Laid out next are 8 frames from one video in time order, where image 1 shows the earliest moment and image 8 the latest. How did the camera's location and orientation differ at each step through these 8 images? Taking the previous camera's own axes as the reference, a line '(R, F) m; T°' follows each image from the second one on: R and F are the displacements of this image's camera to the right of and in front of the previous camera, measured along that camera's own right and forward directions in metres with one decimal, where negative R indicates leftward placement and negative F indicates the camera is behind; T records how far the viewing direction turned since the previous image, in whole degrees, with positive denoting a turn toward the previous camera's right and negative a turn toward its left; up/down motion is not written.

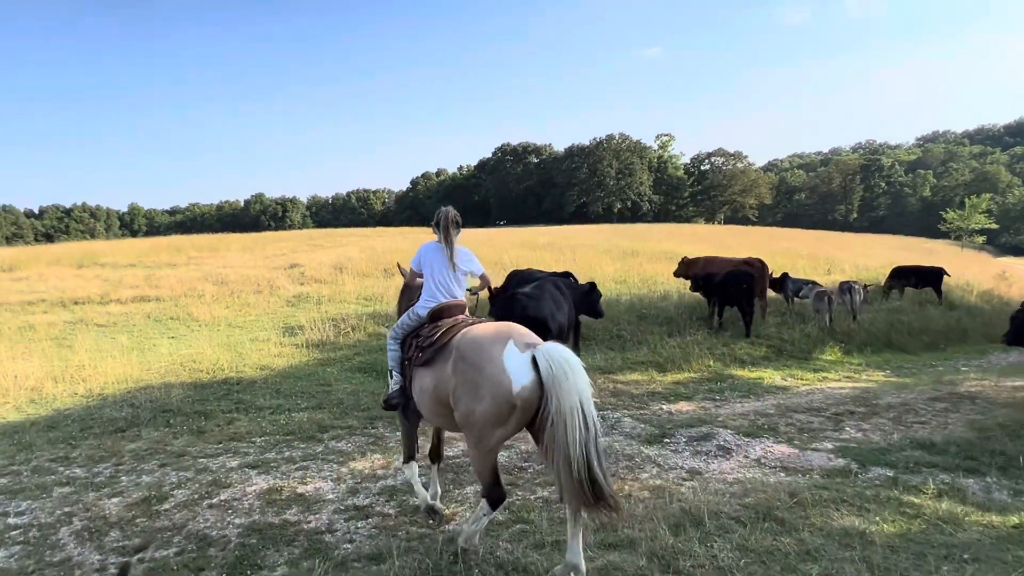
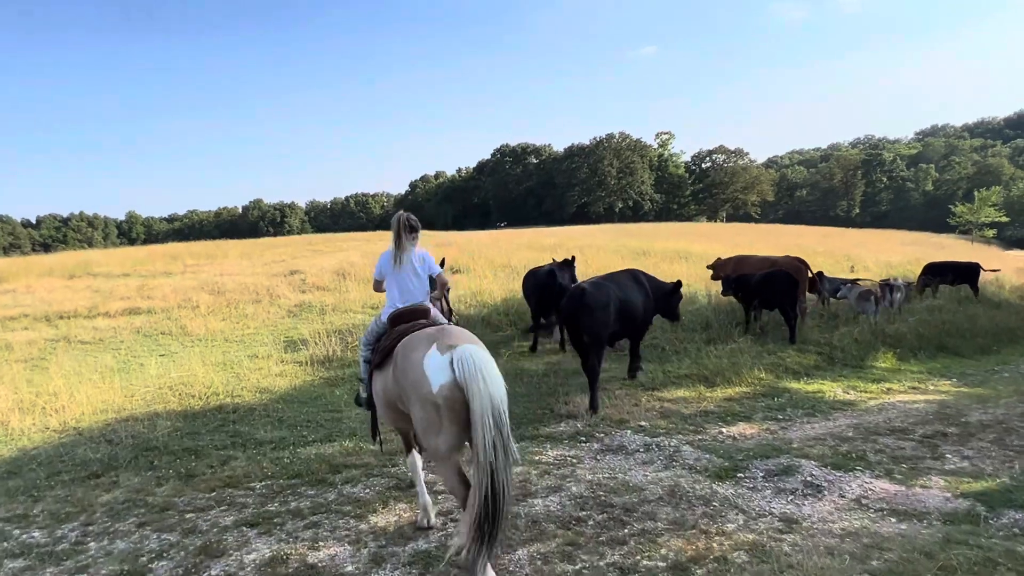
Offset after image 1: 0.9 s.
(-0.3, +0.9) m; 0°
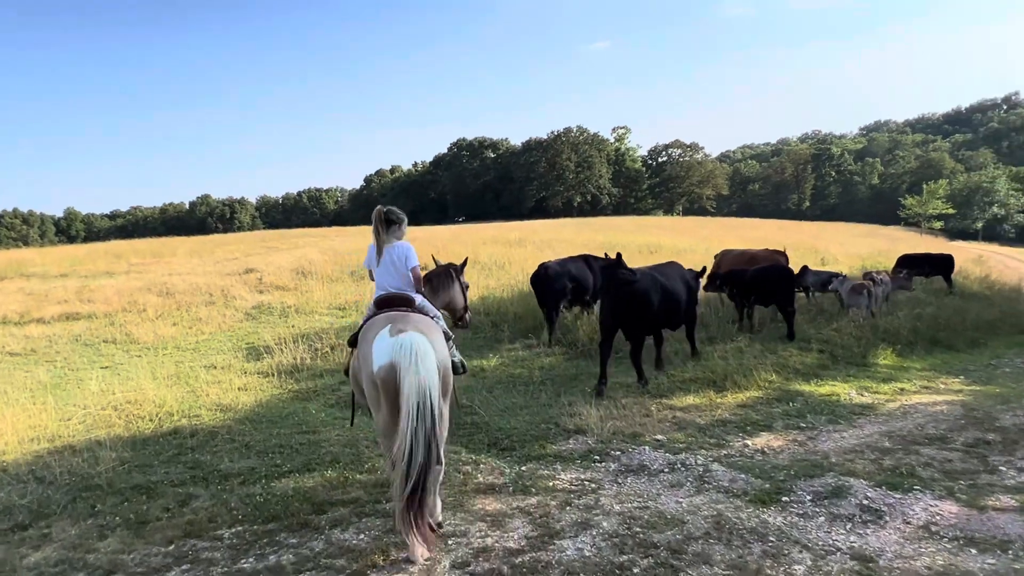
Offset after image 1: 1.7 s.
(-0.4, +0.7) m; +4°
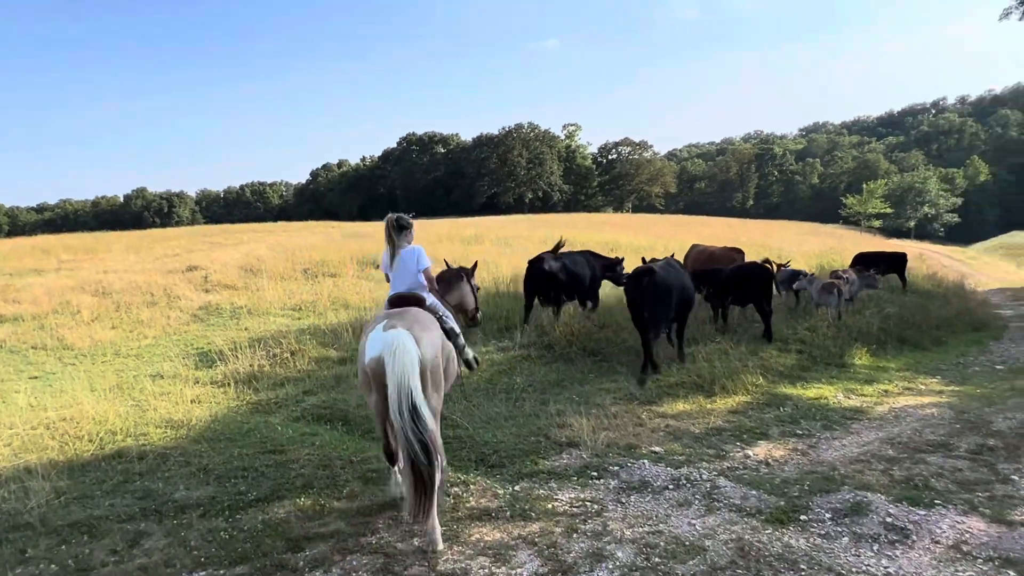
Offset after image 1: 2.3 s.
(-0.3, +0.5) m; +4°
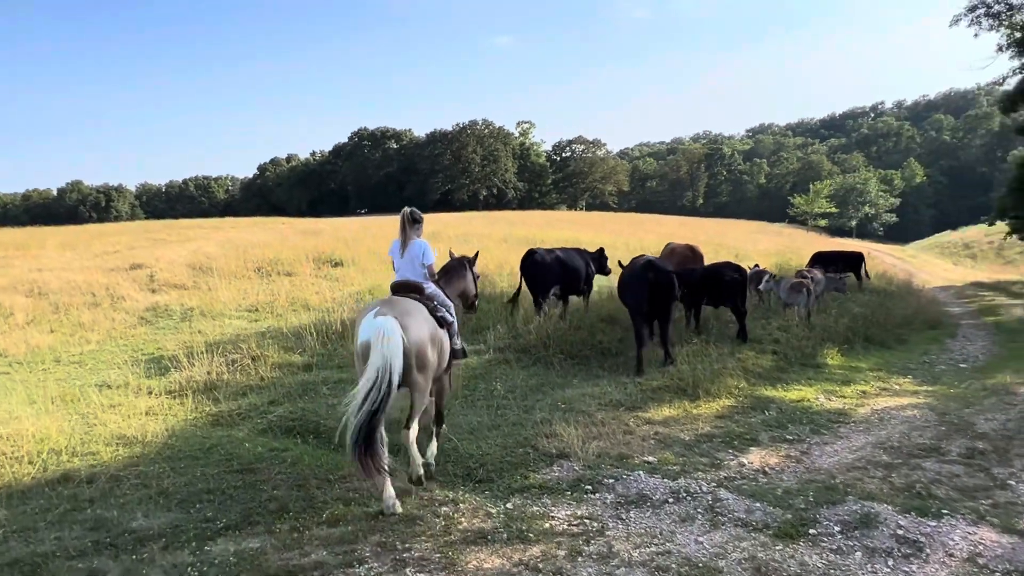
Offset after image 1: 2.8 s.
(-0.3, +0.3) m; +4°
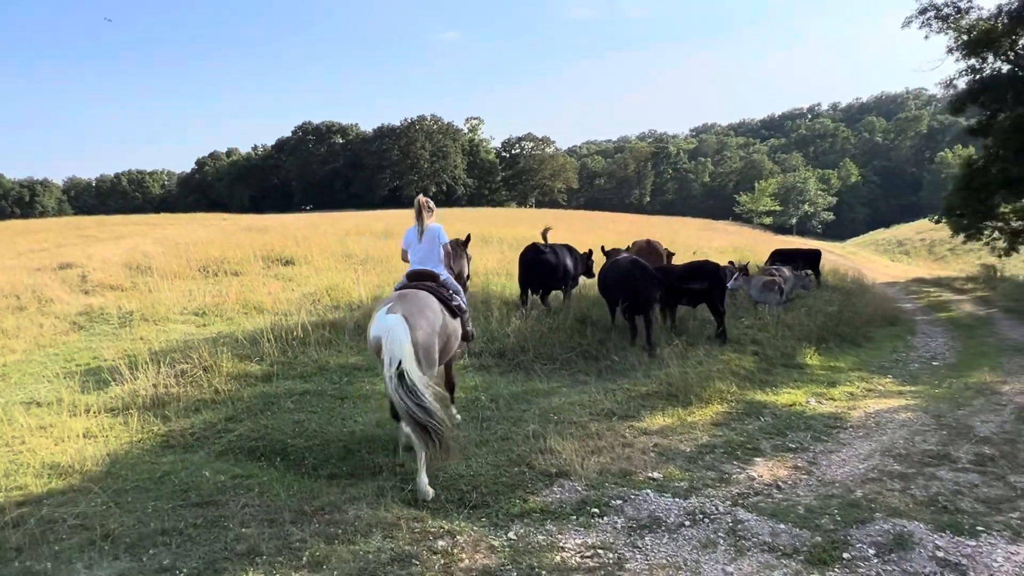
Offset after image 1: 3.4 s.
(-0.3, +0.5) m; +4°
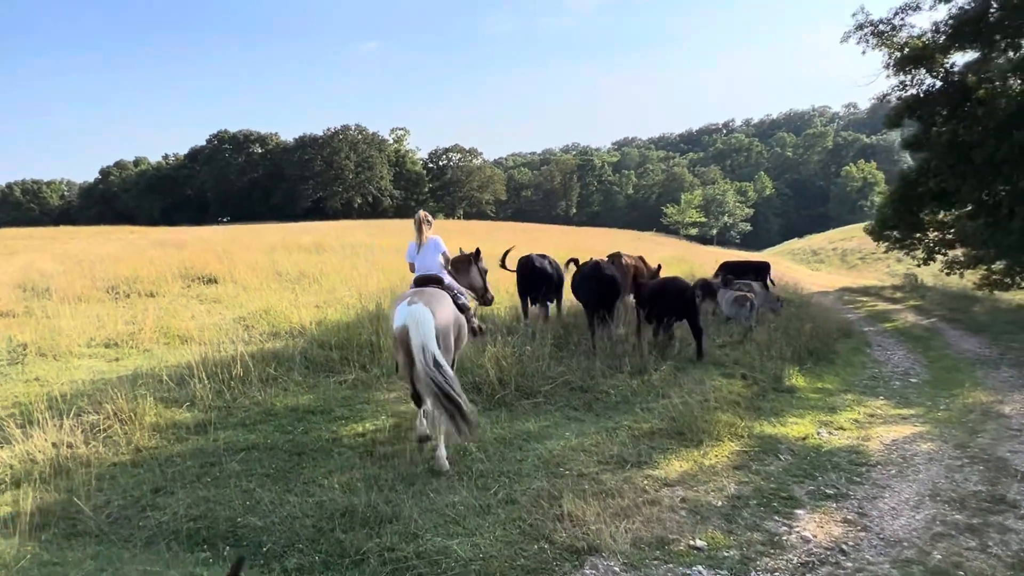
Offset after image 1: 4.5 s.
(-0.5, +0.9) m; +6°
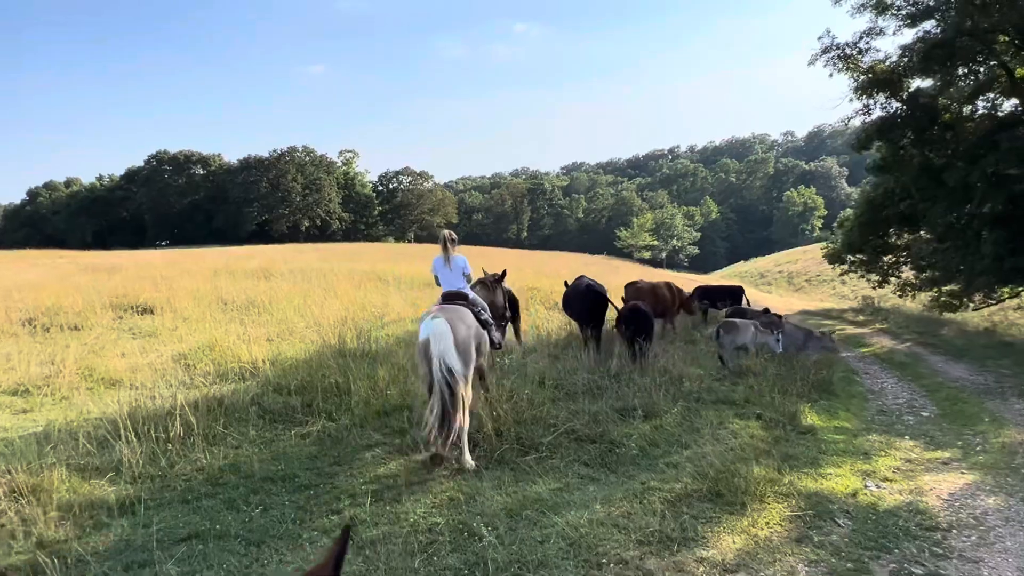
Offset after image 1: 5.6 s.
(-0.4, +1.0) m; +4°
